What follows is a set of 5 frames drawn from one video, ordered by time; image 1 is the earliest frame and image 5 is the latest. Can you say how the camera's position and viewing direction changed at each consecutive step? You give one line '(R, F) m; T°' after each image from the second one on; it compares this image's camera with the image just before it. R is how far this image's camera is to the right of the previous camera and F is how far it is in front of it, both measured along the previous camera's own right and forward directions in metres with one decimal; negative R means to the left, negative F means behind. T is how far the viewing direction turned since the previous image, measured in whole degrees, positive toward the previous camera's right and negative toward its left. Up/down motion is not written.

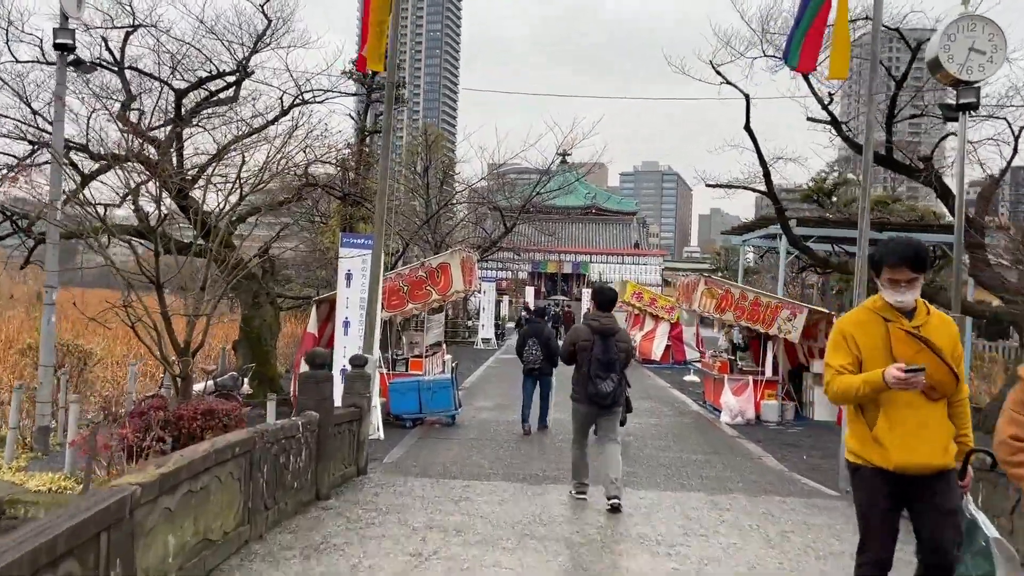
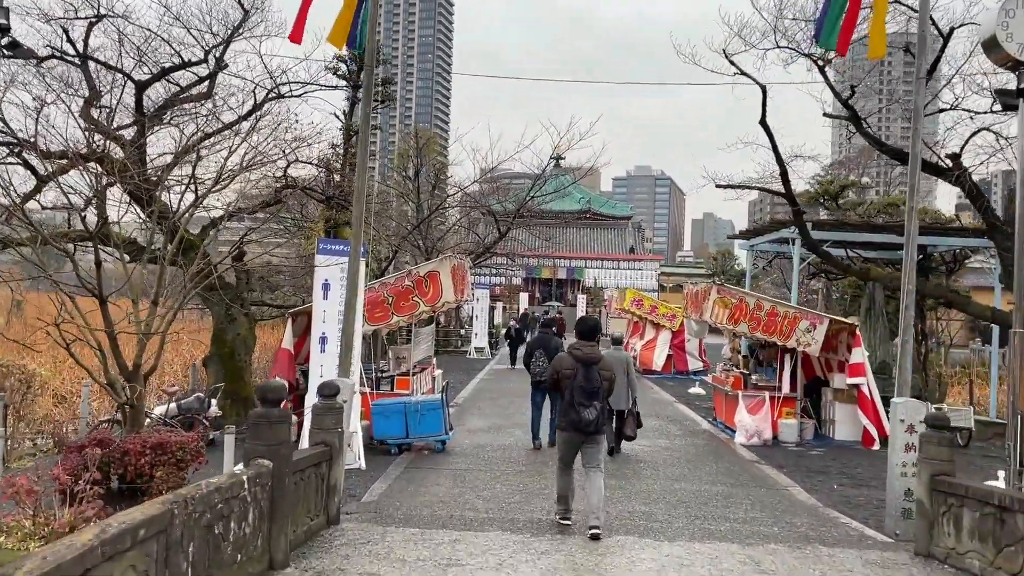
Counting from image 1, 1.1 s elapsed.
(0.0, +1.0) m; 0°
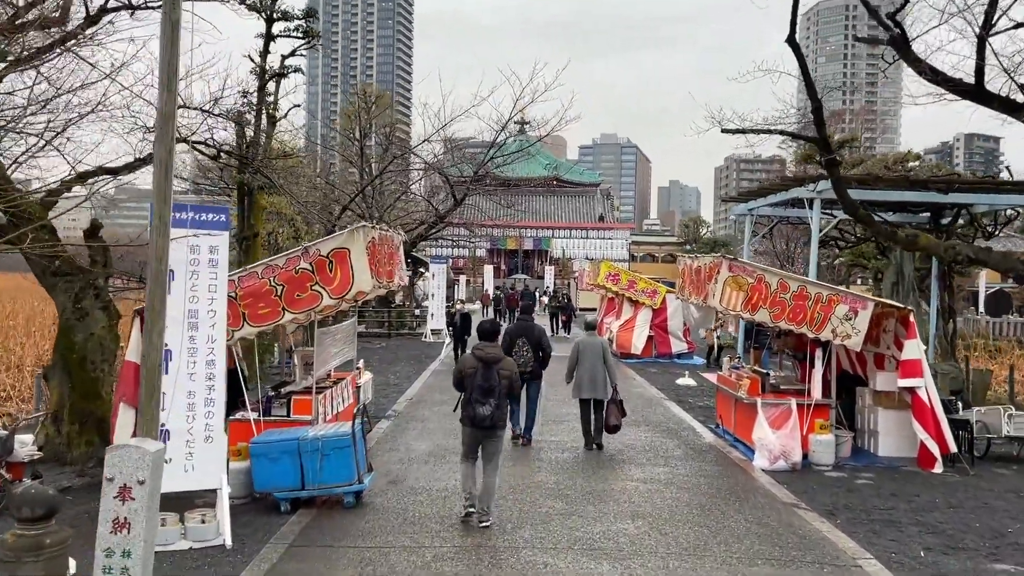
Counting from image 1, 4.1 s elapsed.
(+0.2, +2.9) m; +2°
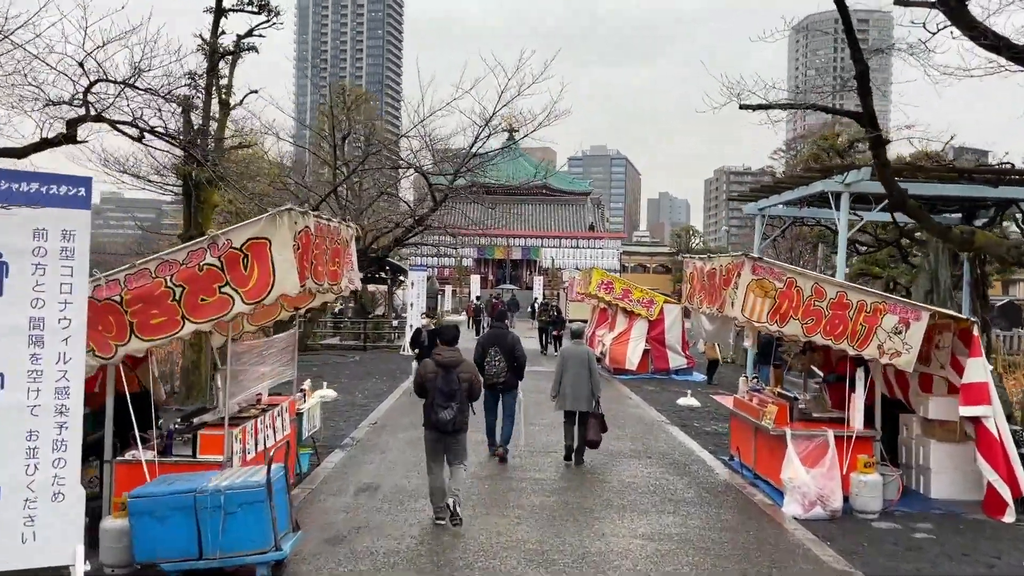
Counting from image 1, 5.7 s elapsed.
(+0.1, +1.6) m; +1°
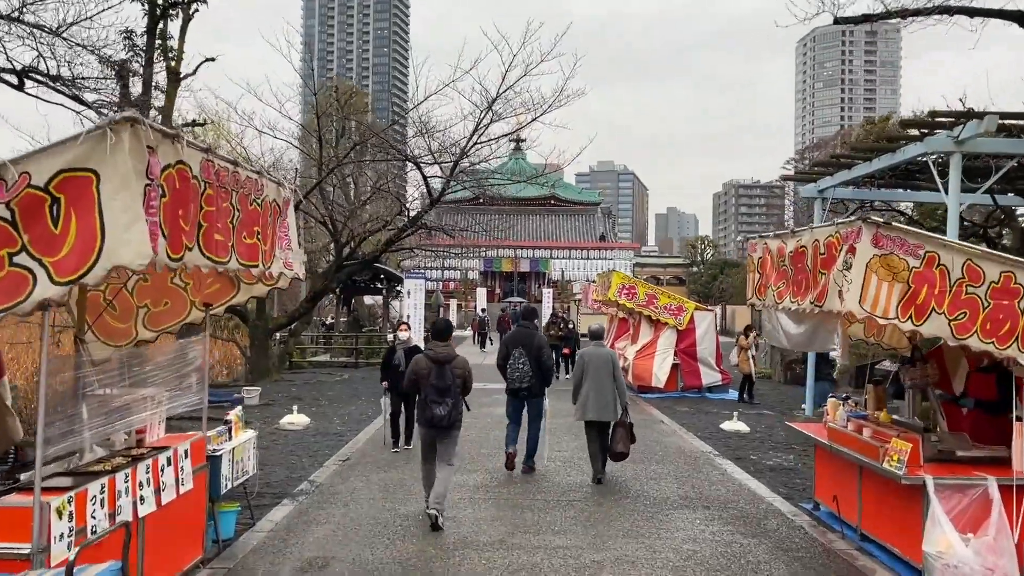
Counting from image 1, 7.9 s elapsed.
(0.0, +2.3) m; -1°
